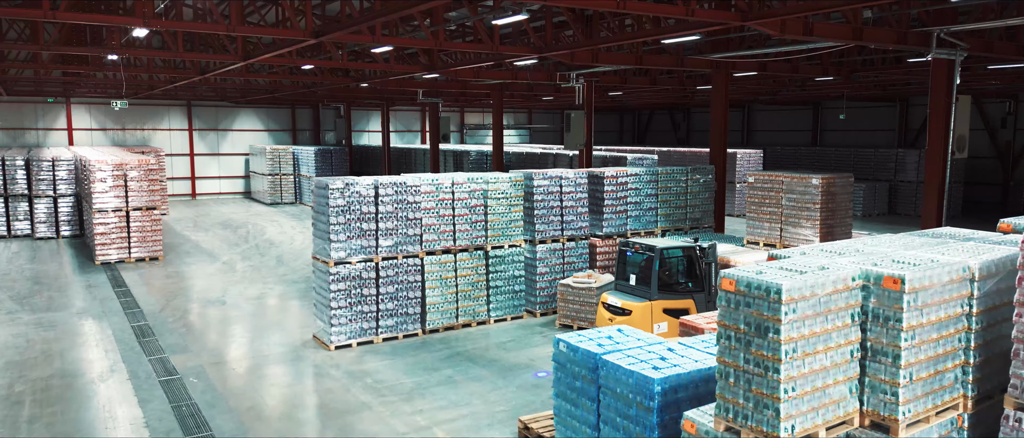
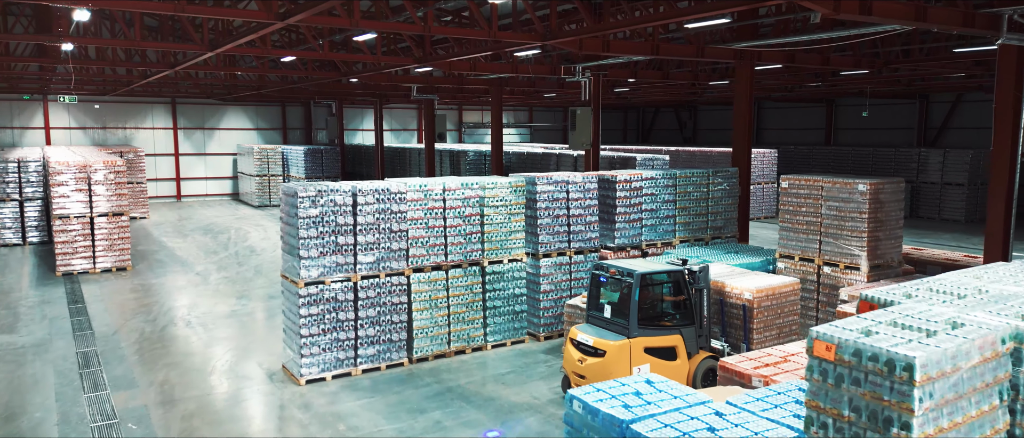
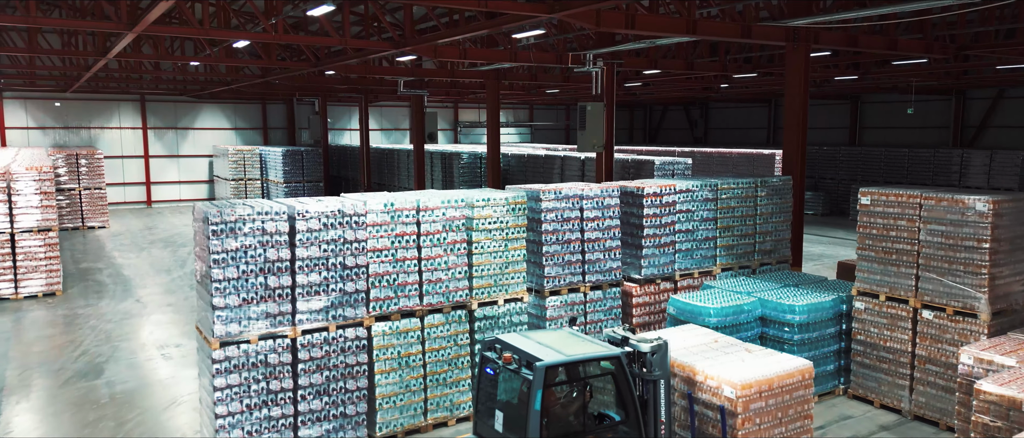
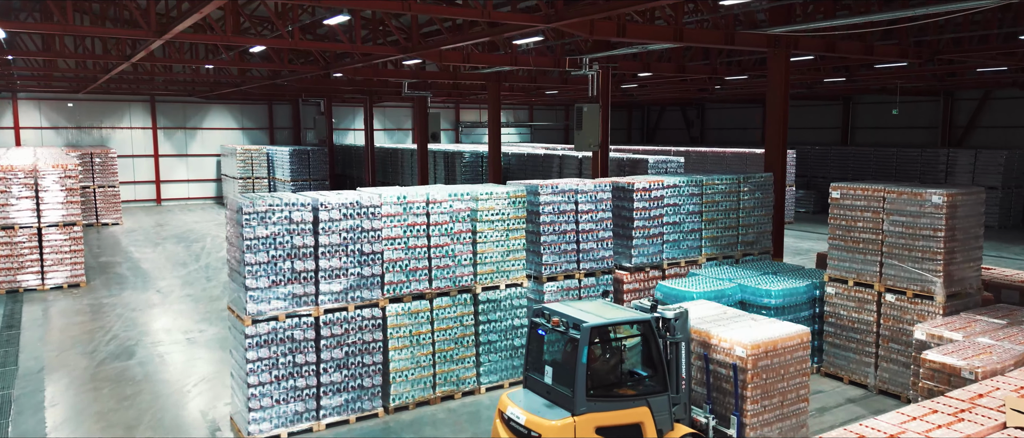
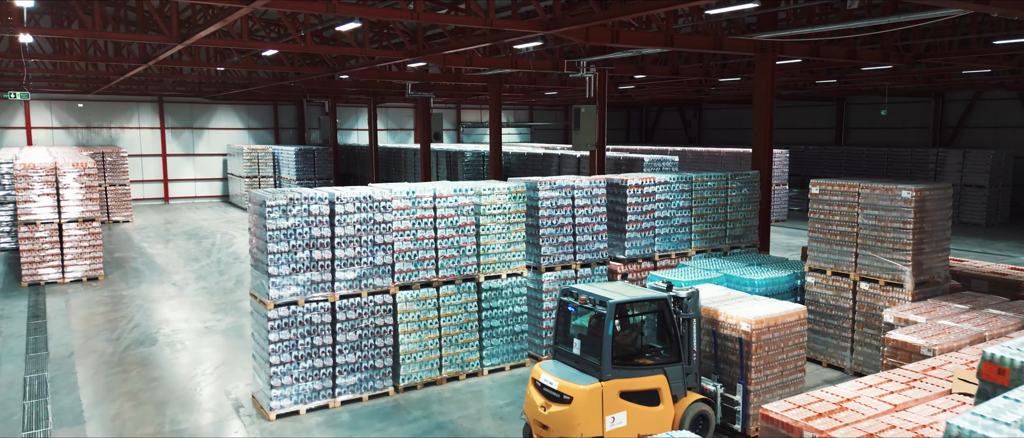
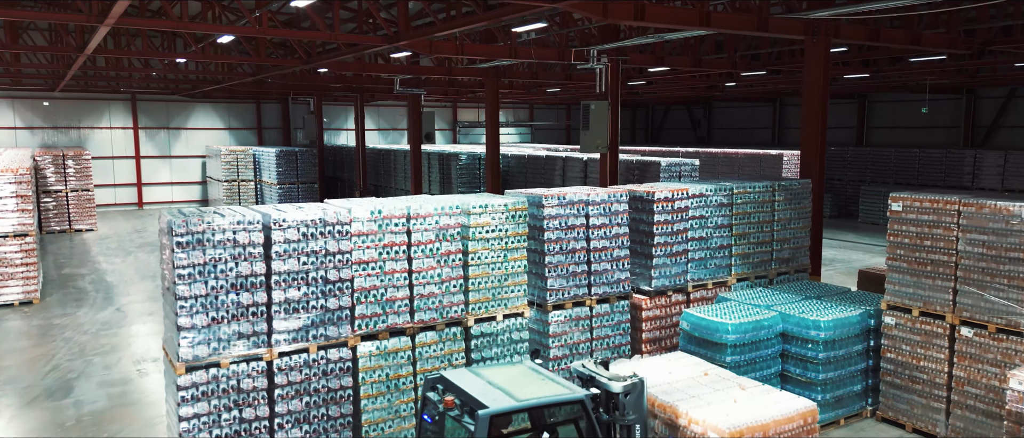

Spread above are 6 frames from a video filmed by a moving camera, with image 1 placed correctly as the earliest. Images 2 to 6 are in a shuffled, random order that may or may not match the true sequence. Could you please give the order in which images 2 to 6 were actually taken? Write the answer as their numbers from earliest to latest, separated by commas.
2, 5, 4, 3, 6
